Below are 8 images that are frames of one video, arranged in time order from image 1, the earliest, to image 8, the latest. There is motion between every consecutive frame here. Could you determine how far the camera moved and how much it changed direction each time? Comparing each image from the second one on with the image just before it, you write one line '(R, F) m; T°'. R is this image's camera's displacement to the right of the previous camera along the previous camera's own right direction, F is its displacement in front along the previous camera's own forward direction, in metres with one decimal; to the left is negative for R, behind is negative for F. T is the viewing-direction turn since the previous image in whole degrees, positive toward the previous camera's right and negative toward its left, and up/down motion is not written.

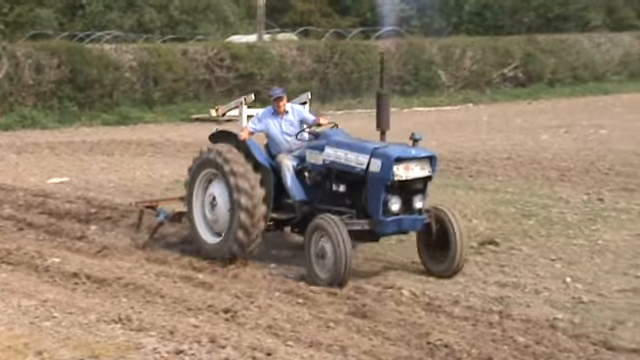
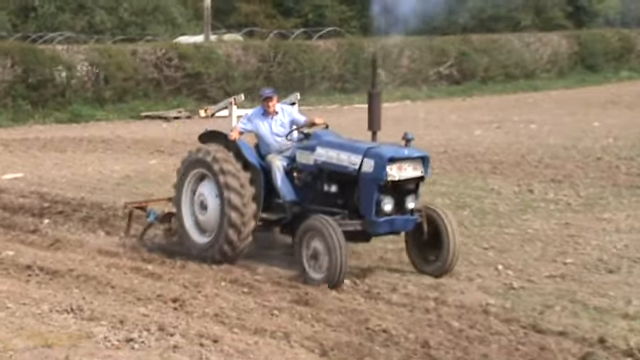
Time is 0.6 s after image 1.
(+0.2, -0.3) m; +1°
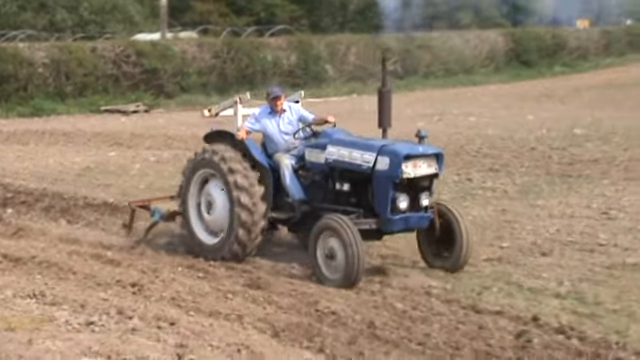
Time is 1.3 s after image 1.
(+0.1, -0.3) m; +2°
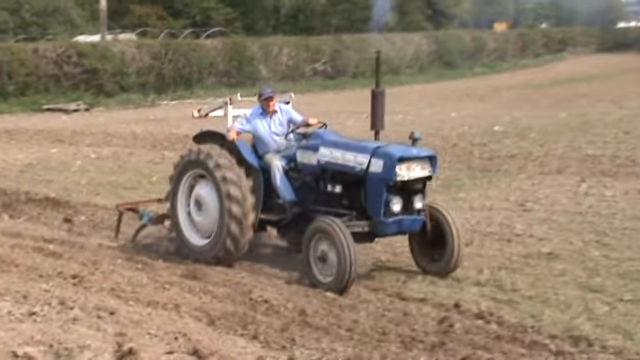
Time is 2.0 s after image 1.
(+0.2, -0.3) m; +2°
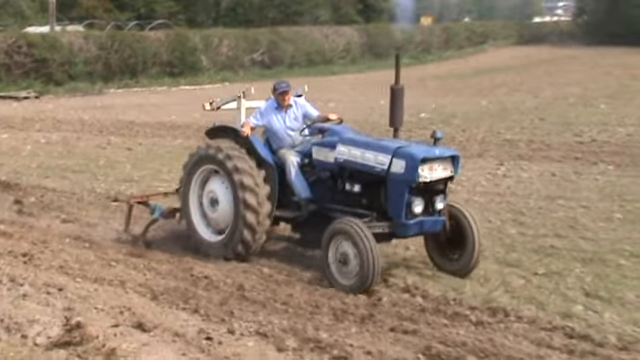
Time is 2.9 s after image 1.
(+0.2, -0.4) m; +2°
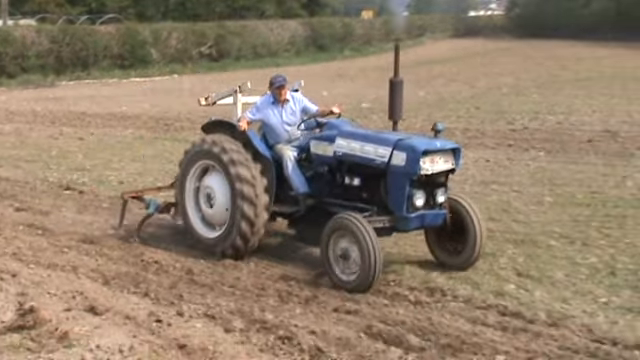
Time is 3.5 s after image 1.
(+0.1, -0.3) m; +2°
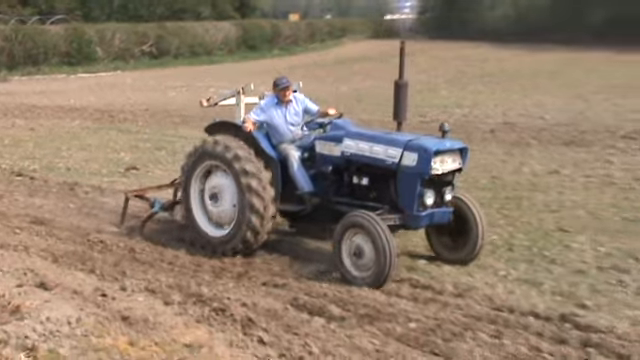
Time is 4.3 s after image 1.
(+0.2, -0.7) m; +3°
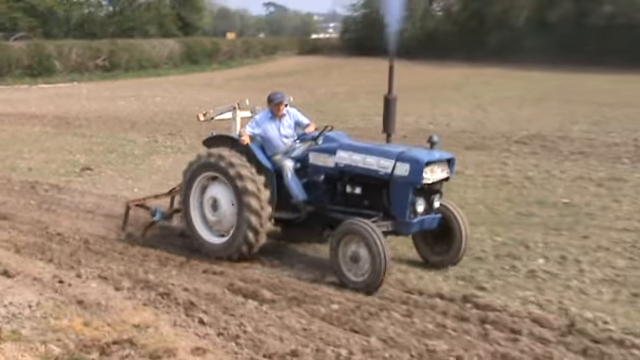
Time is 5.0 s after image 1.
(+0.2, -1.0) m; +3°
